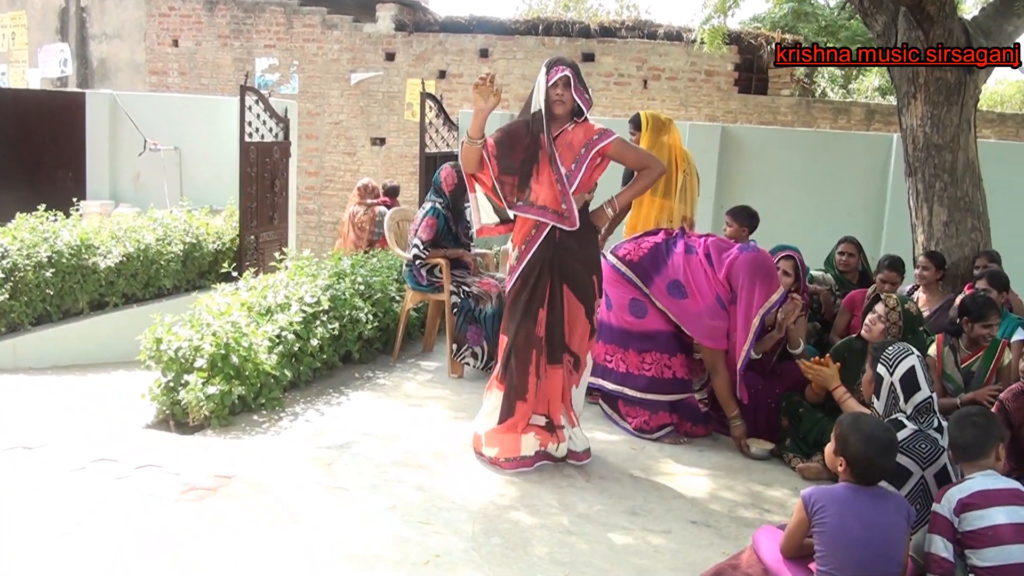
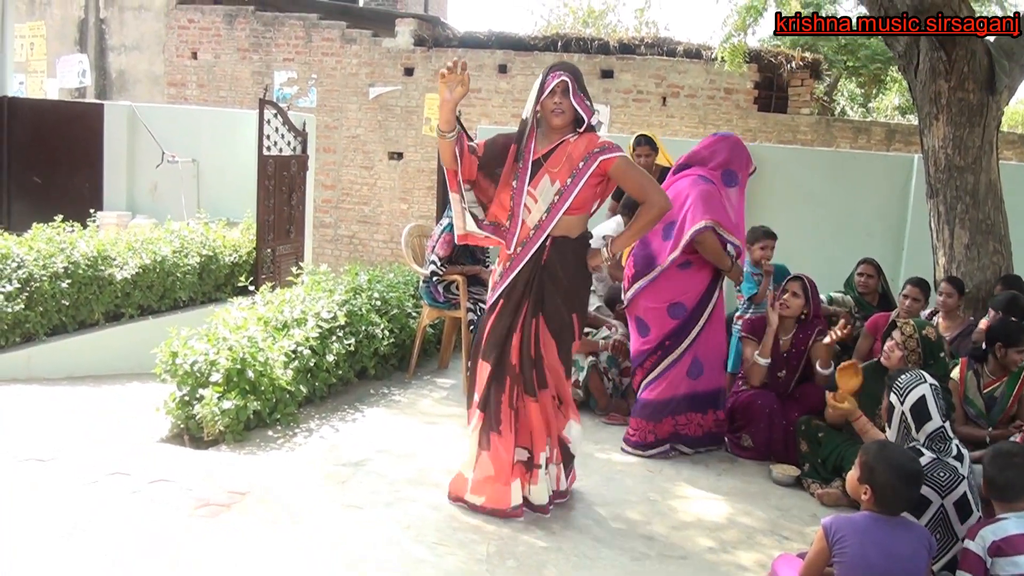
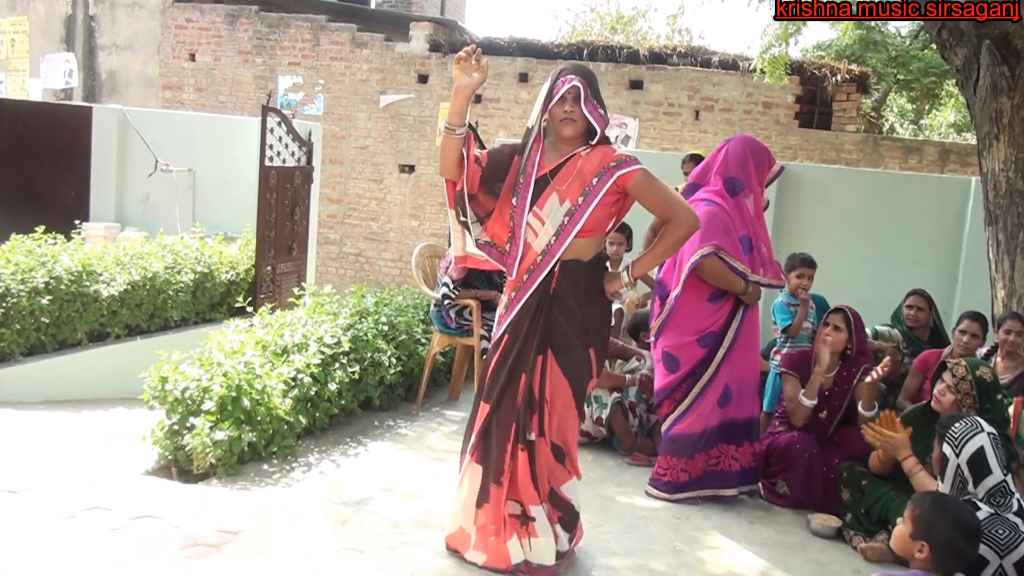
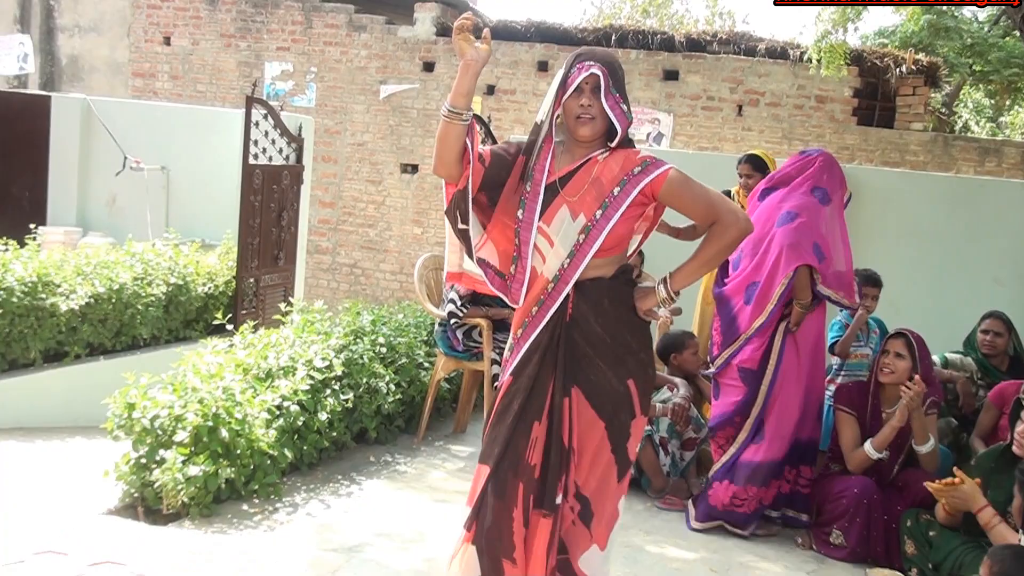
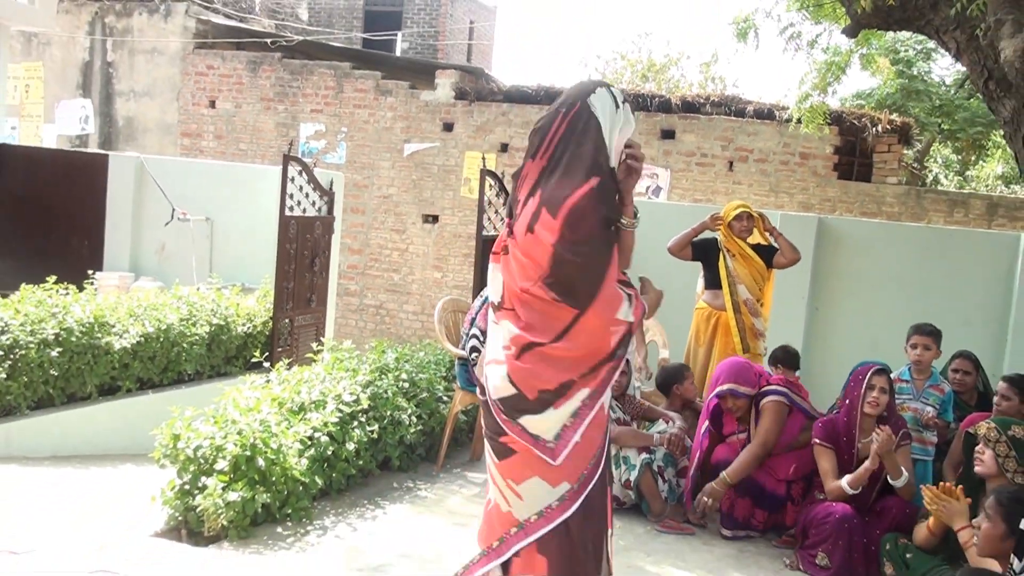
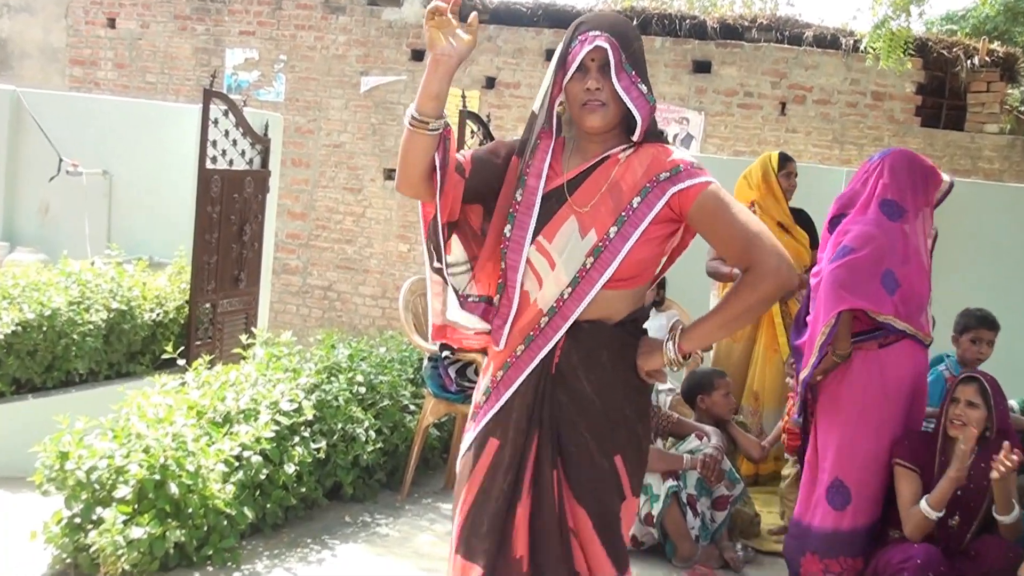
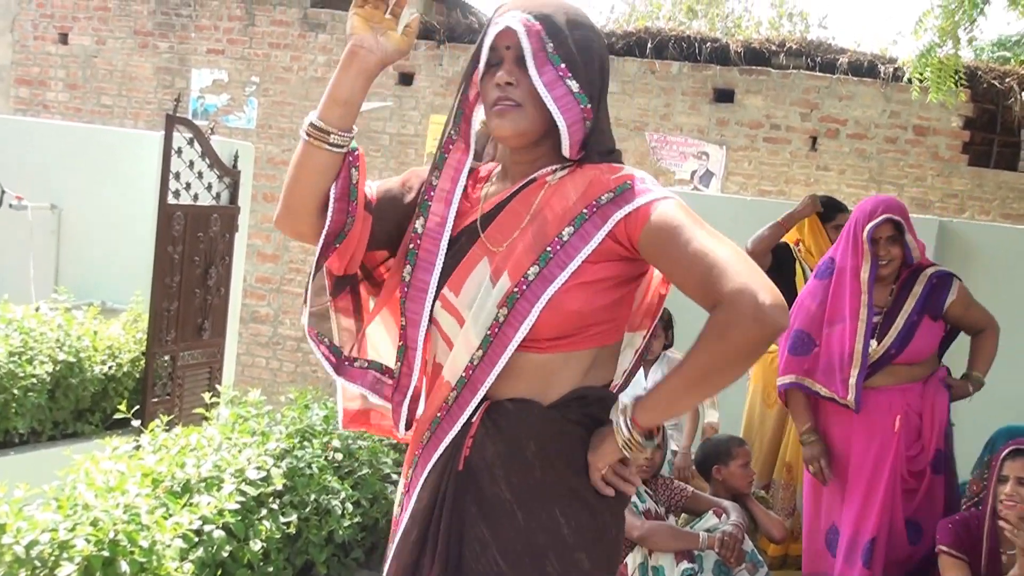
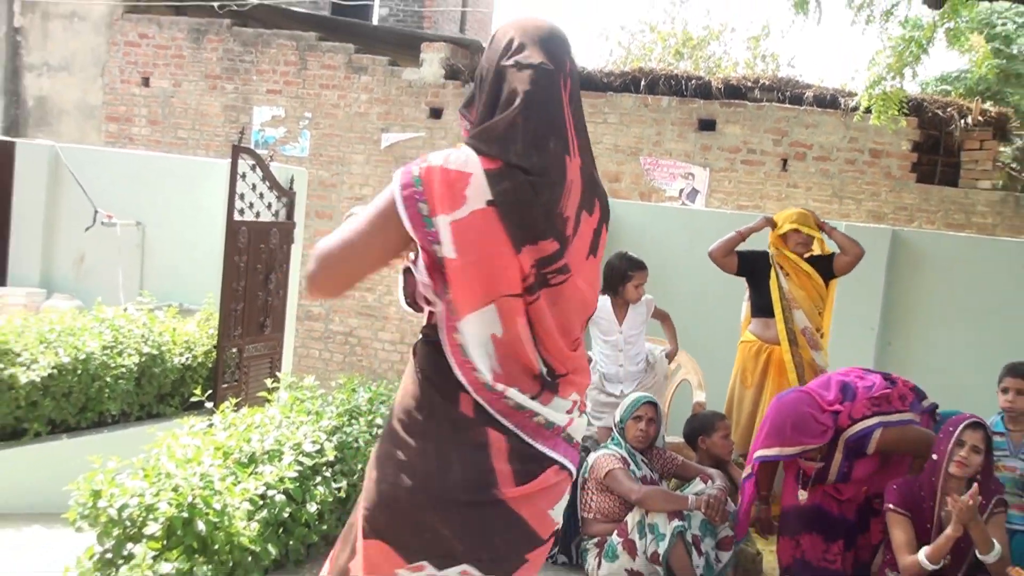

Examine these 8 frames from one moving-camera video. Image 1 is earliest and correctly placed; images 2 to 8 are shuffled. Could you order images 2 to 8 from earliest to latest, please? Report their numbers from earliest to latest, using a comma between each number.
2, 3, 4, 6, 7, 8, 5
